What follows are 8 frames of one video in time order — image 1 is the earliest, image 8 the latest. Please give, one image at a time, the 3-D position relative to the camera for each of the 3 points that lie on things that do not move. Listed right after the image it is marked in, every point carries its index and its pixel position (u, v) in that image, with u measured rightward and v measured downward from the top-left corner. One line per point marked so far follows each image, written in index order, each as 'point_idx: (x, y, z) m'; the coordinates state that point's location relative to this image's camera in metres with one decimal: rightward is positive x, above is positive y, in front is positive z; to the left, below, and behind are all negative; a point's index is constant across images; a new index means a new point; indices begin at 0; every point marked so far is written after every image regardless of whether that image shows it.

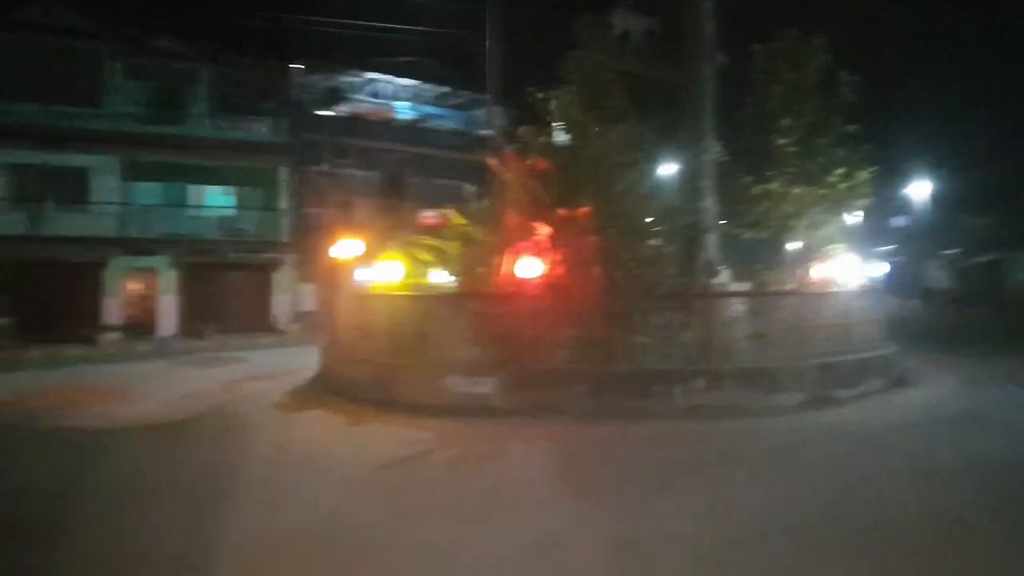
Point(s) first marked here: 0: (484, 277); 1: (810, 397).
0: (-0.4, +0.2, +11.5) m
1: (+4.2, -1.6, +10.7) m
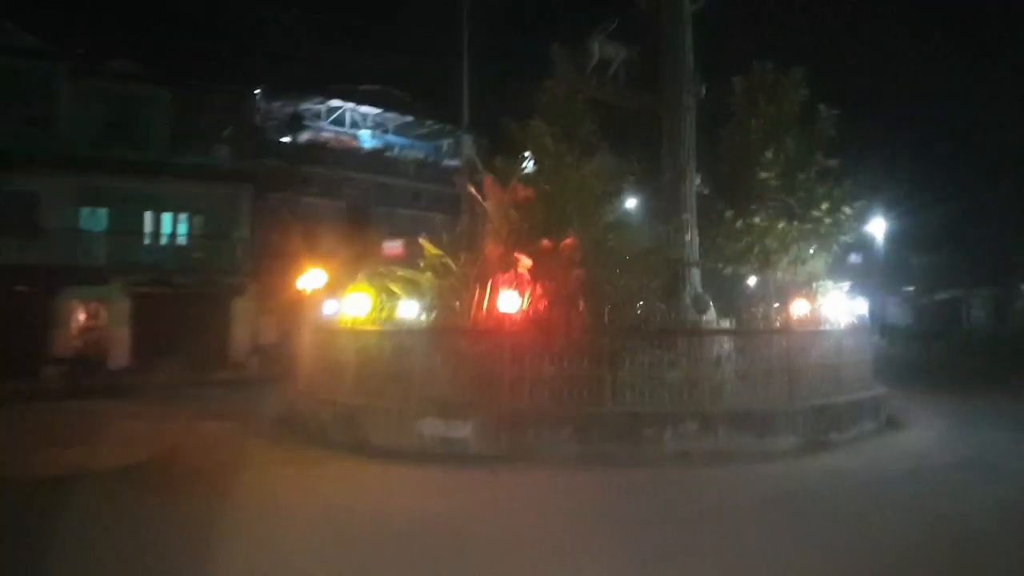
0: (-0.7, -0.4, +10.9) m
1: (+3.9, -2.1, +10.3) m
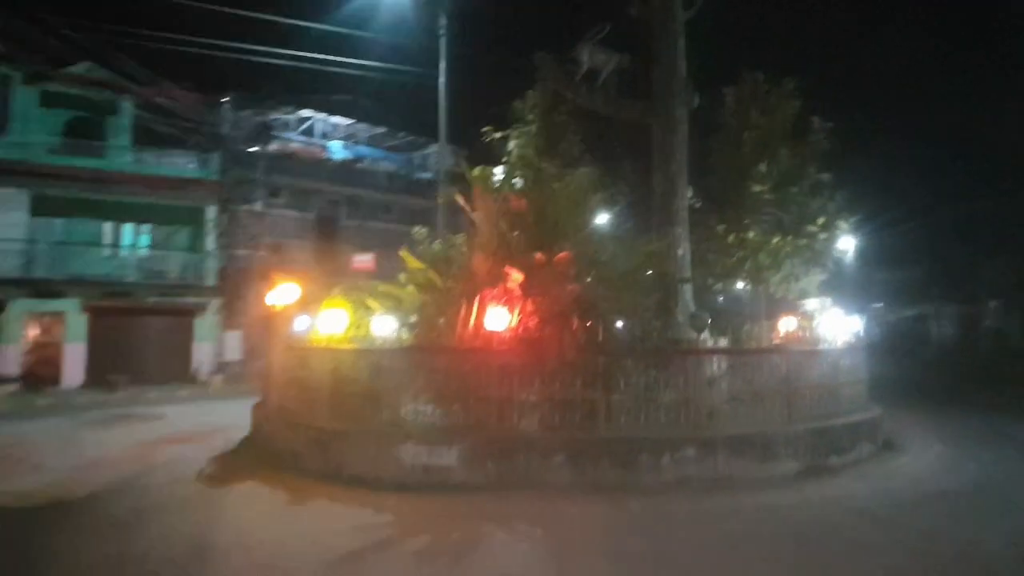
0: (-0.9, -0.6, +10.2) m
1: (+3.8, -2.3, +9.8) m
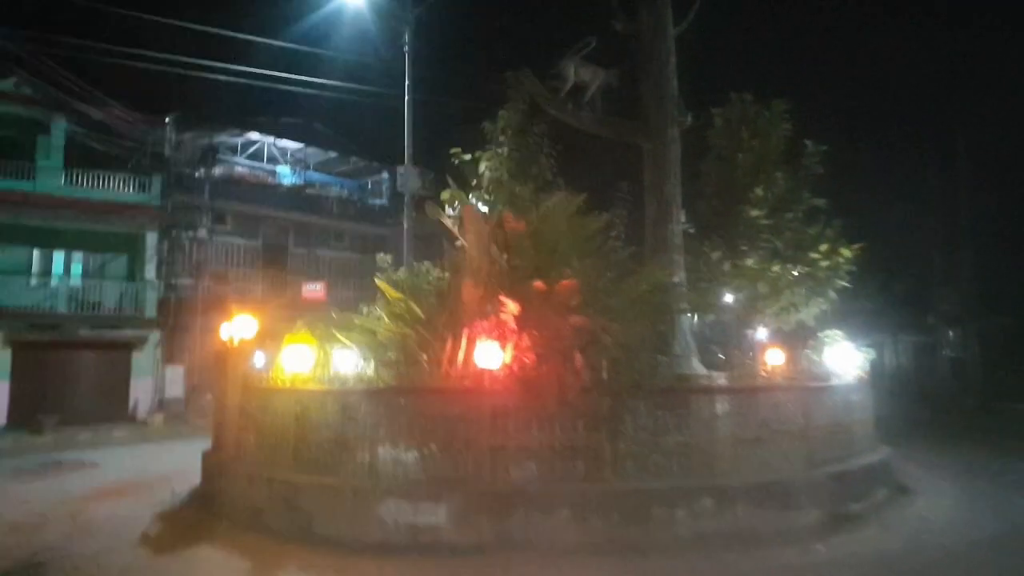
0: (-1.0, -1.0, +9.2) m
1: (+3.7, -2.7, +9.0) m
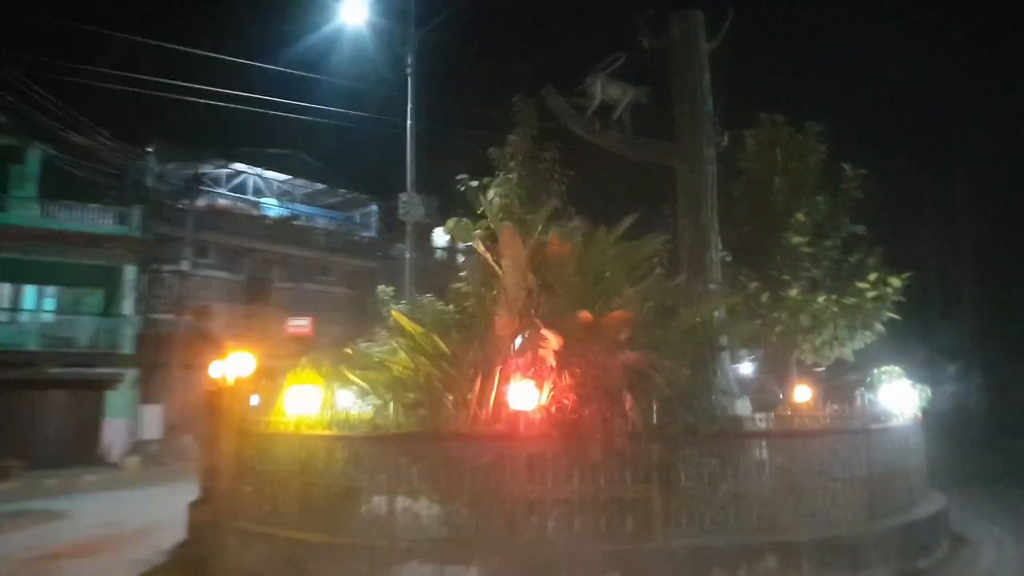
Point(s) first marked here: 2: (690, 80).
0: (-0.7, -1.3, +8.1) m
1: (+4.1, -3.0, +8.0) m
2: (+2.4, +2.8, +10.3) m
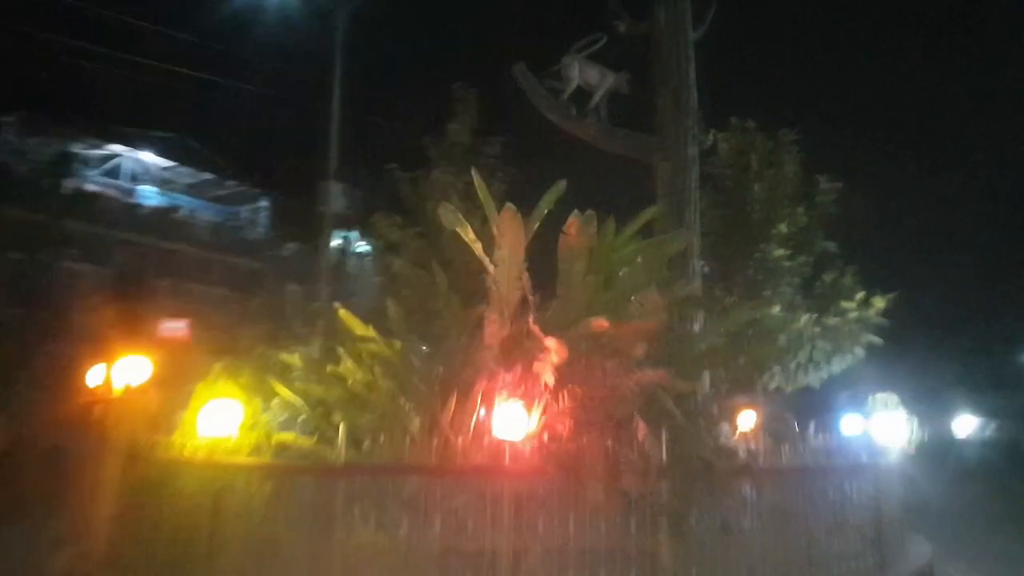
0: (-0.9, -1.3, +6.6) m
1: (+3.7, -3.2, +7.2) m
2: (+2.0, +2.7, +9.3) m
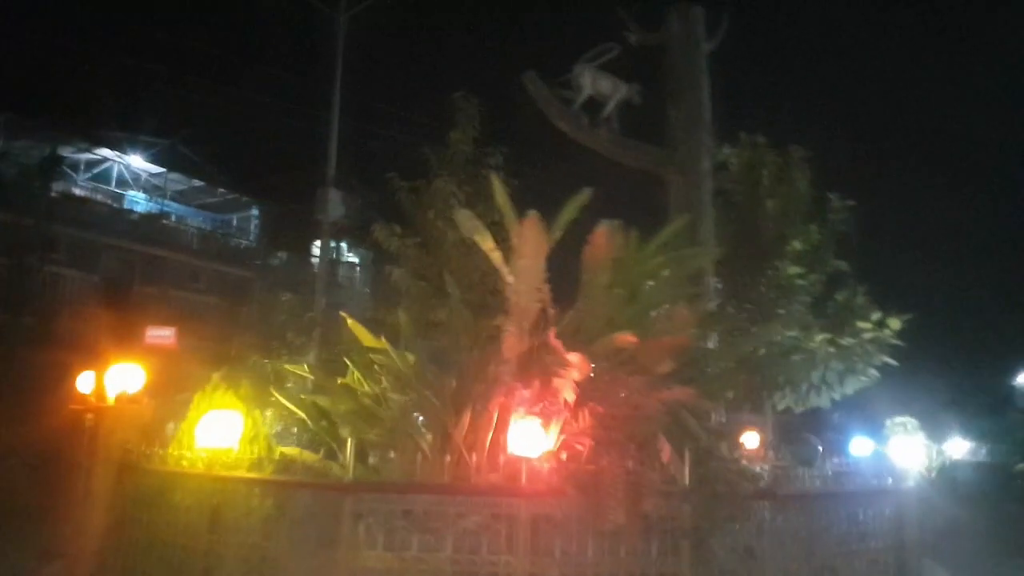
0: (-0.8, -1.4, +6.3) m
1: (+3.8, -3.4, +6.9) m
2: (+2.1, +2.5, +9.1) m
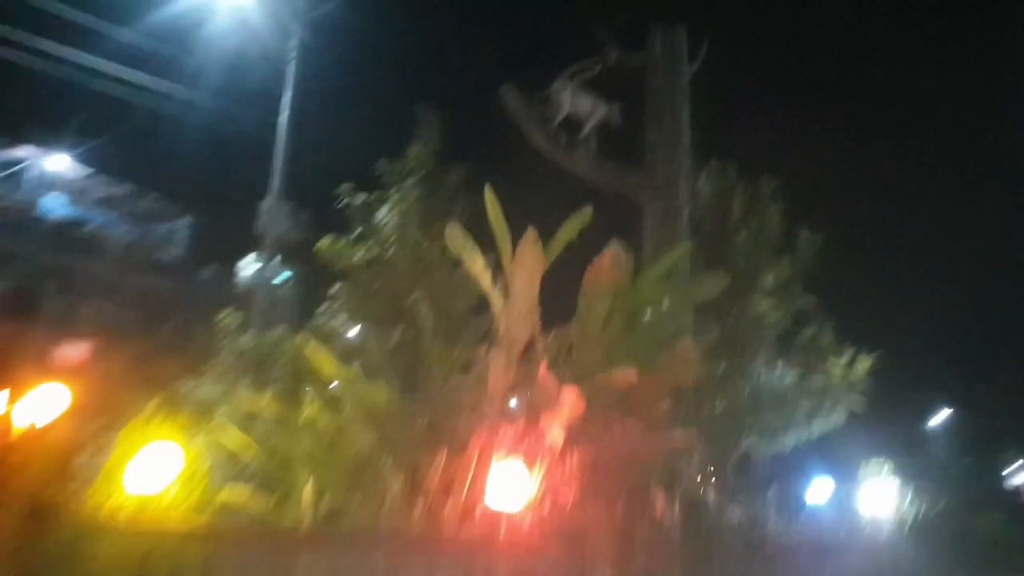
0: (-0.9, -1.5, +5.6) m
1: (+3.5, -3.7, +6.6) m
2: (+1.8, +2.1, +8.8) m
